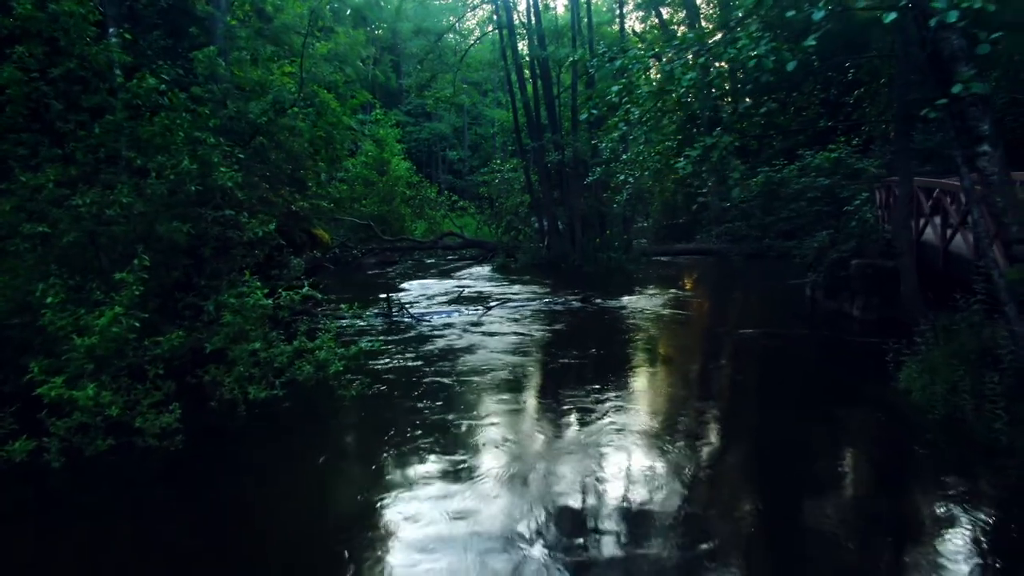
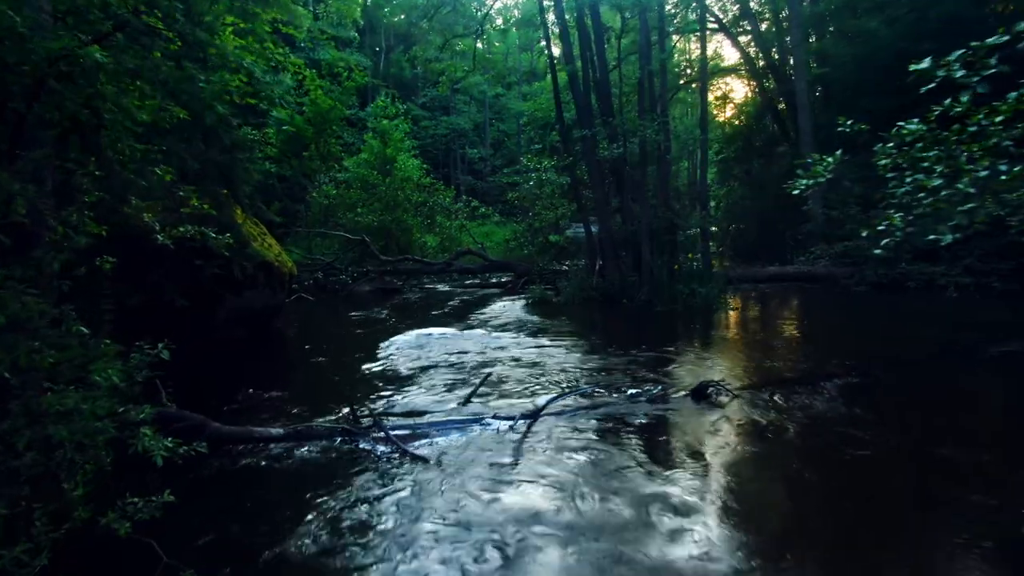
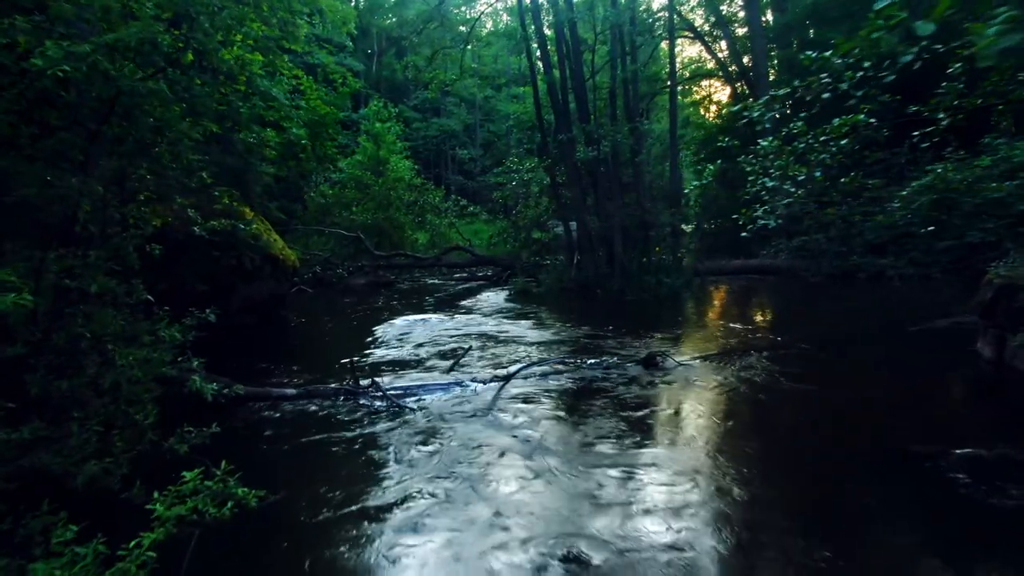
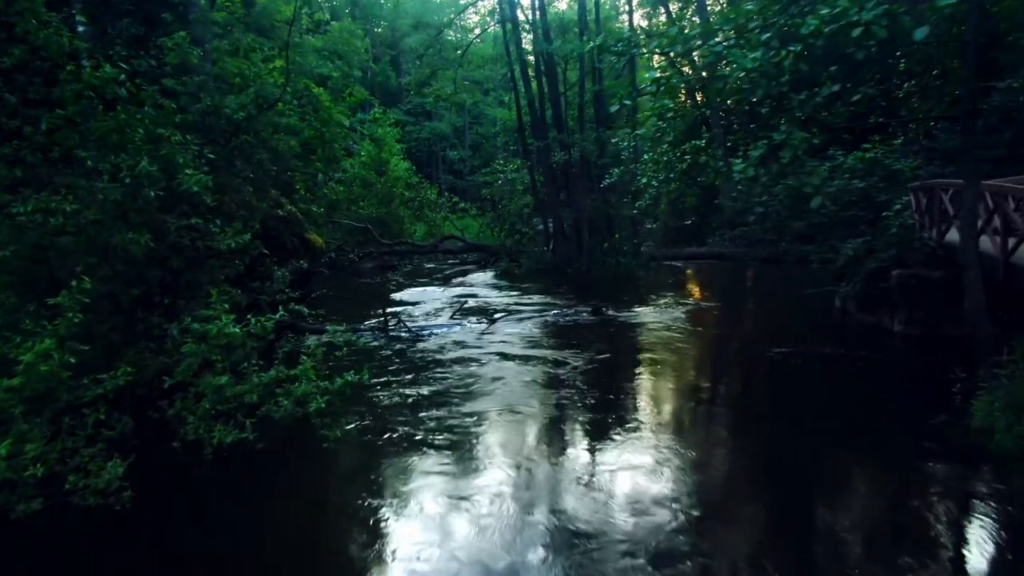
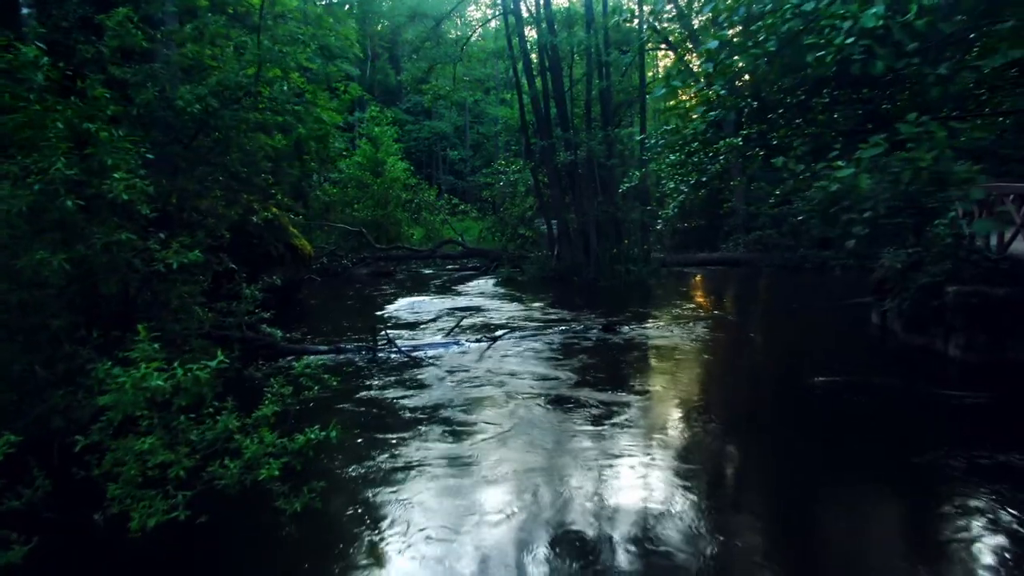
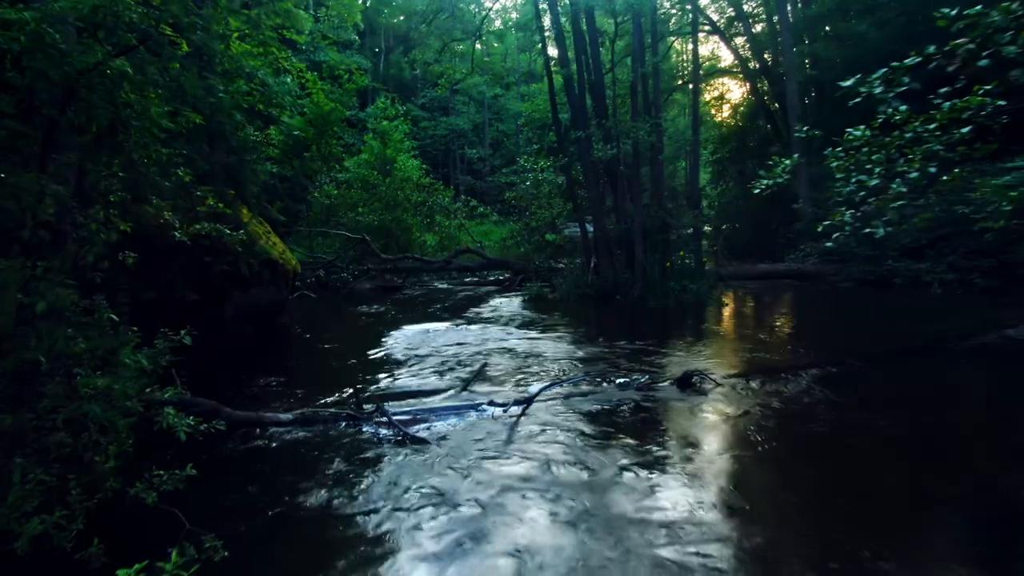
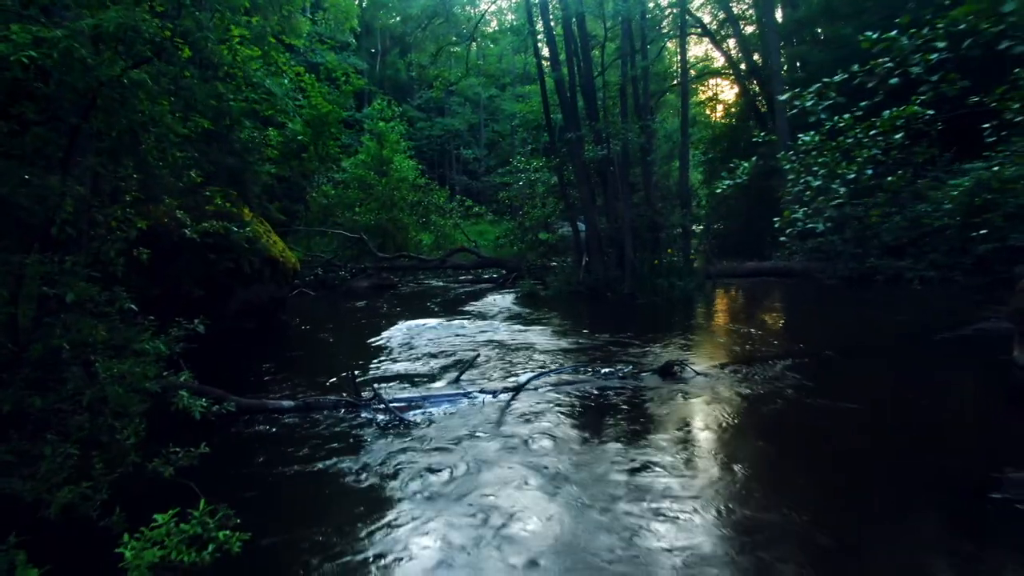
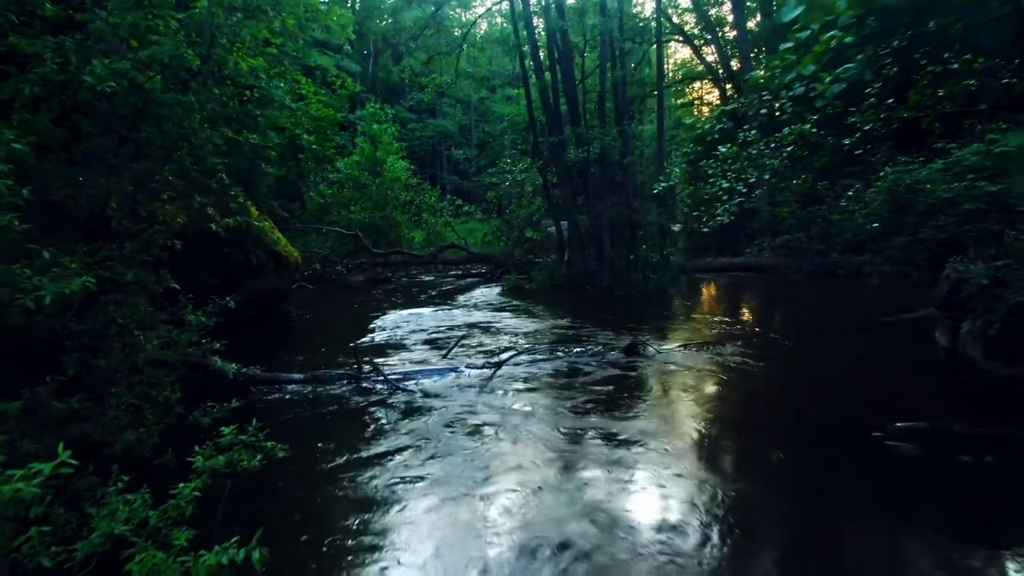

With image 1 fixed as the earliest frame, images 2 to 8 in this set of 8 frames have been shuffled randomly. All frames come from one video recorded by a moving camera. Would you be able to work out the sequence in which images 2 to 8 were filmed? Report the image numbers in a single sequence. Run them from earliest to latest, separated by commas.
4, 5, 8, 3, 7, 6, 2
